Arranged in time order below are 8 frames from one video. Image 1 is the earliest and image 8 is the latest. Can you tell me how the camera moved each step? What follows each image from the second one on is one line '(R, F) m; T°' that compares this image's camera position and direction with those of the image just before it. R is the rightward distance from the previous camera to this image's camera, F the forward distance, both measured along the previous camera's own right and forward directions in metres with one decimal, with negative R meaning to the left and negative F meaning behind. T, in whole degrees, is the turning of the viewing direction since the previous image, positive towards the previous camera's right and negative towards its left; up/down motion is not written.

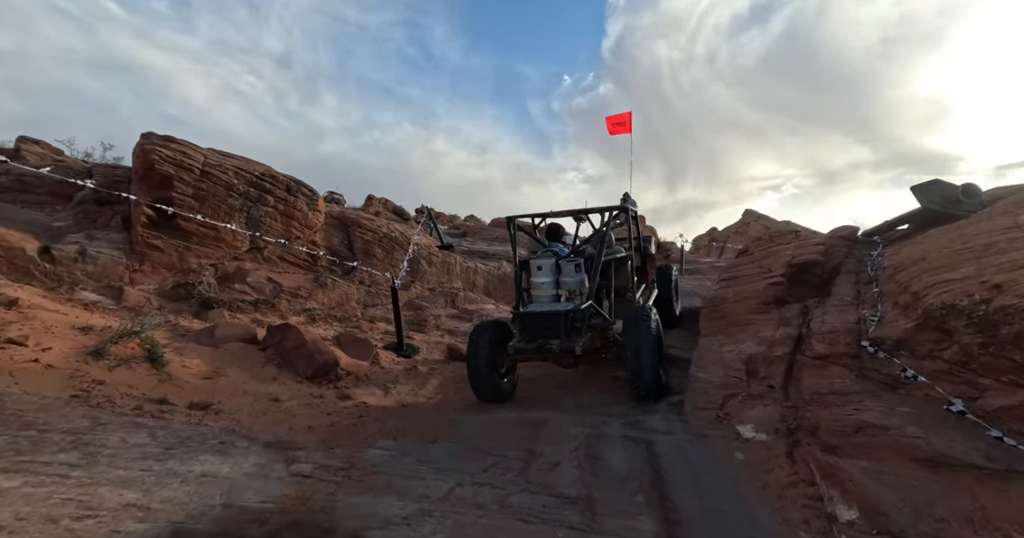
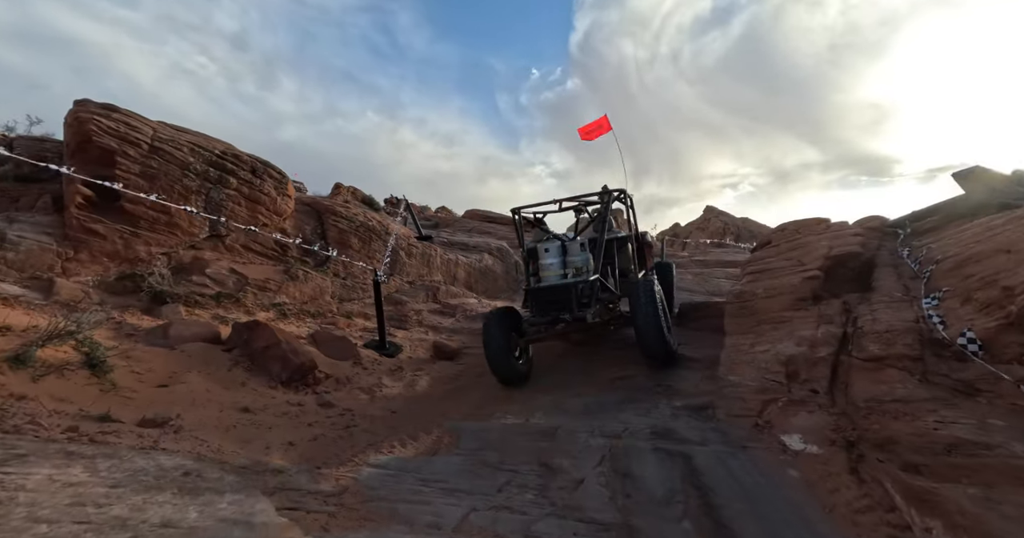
(-0.4, +0.5) m; +4°
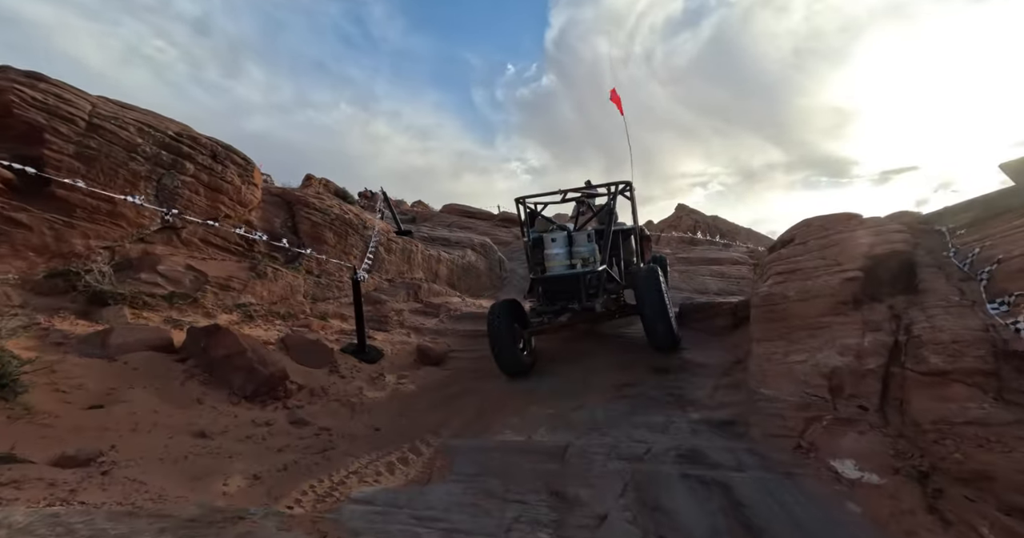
(-0.2, +0.5) m; +3°
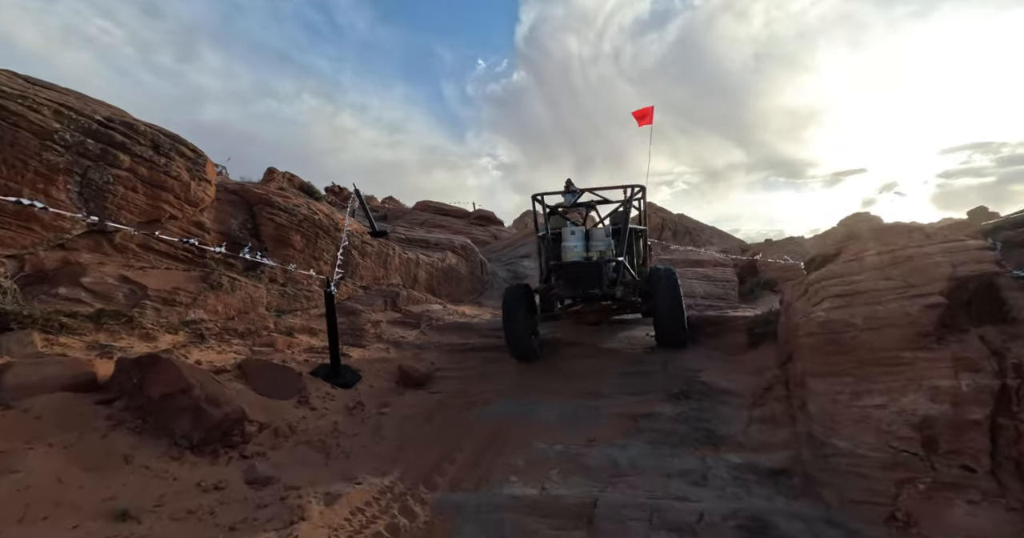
(-0.3, +0.7) m; +4°
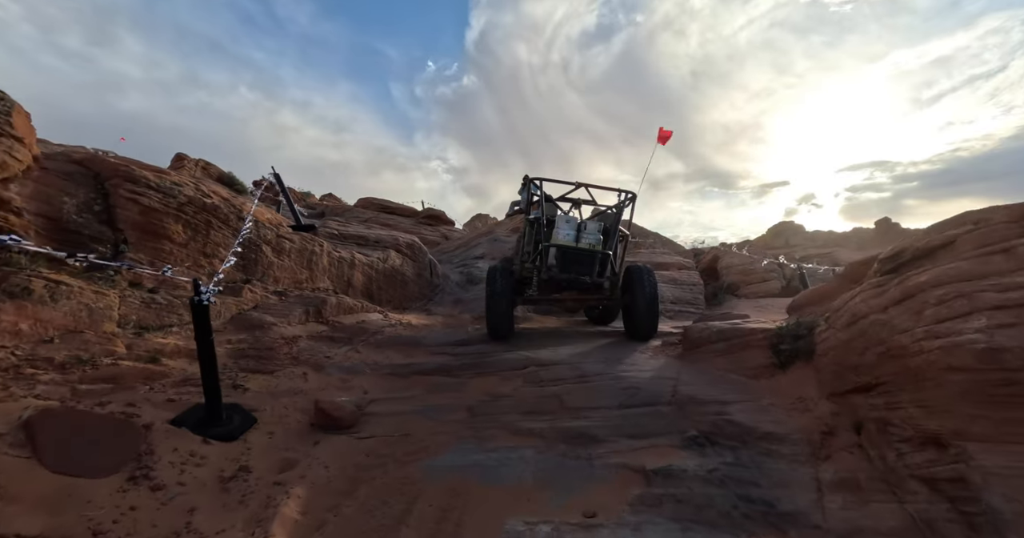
(-0.1, +1.4) m; +6°
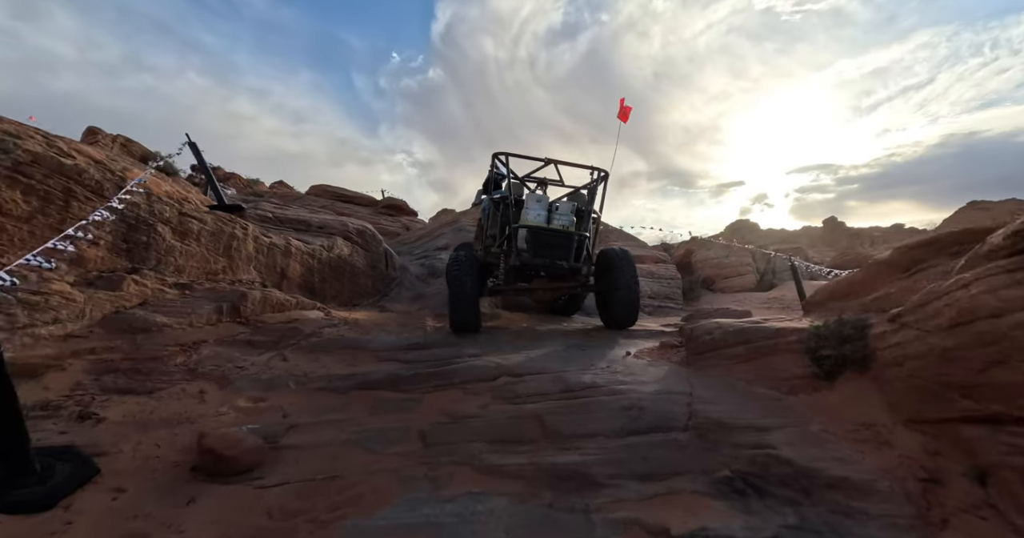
(0.0, +1.1) m; +4°
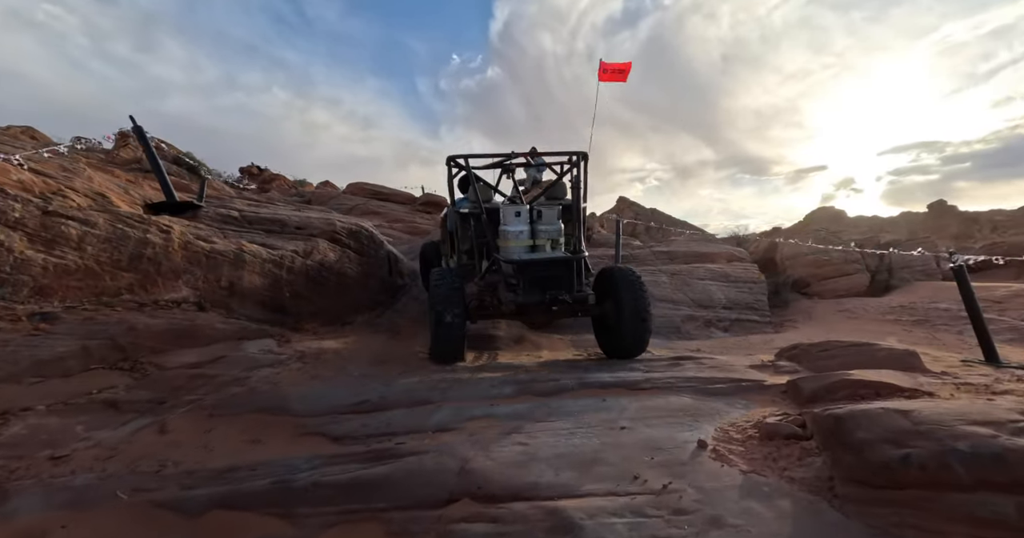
(+0.5, +2.1) m; -8°
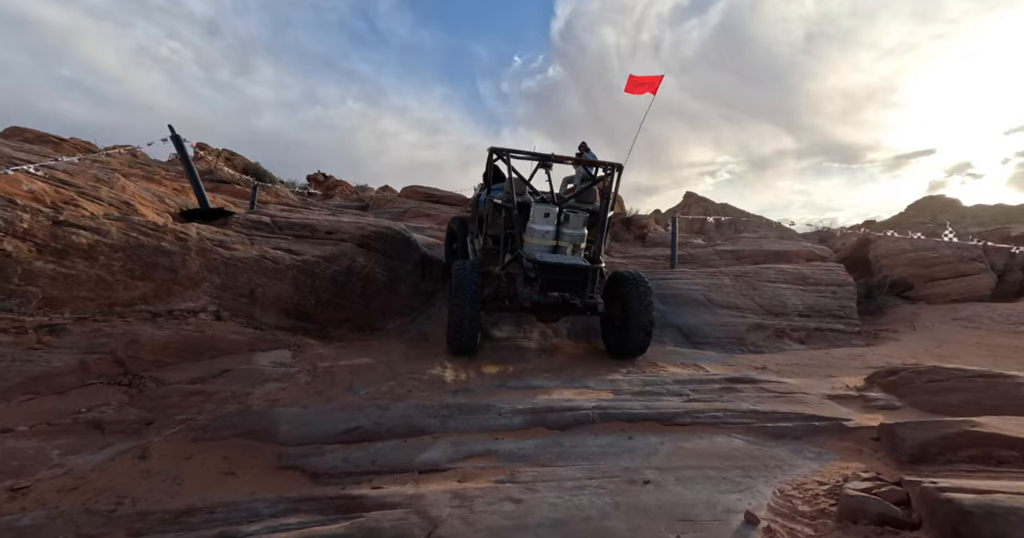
(+0.4, +0.6) m; -8°
